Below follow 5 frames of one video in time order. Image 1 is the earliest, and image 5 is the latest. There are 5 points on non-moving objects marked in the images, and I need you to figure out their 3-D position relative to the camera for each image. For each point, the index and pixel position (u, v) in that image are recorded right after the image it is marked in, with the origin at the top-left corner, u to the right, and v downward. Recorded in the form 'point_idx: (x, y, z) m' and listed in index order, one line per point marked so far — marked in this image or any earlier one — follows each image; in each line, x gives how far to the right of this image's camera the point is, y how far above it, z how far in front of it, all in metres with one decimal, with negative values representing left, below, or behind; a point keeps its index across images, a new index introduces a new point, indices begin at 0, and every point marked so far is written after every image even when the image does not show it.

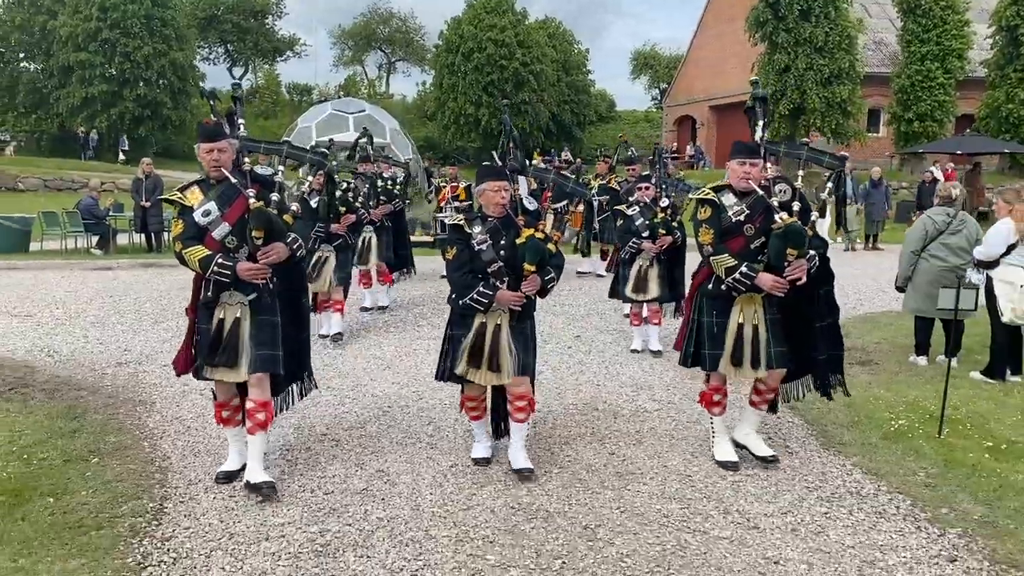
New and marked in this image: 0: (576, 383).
0: (+0.4, -0.6, +5.9) m
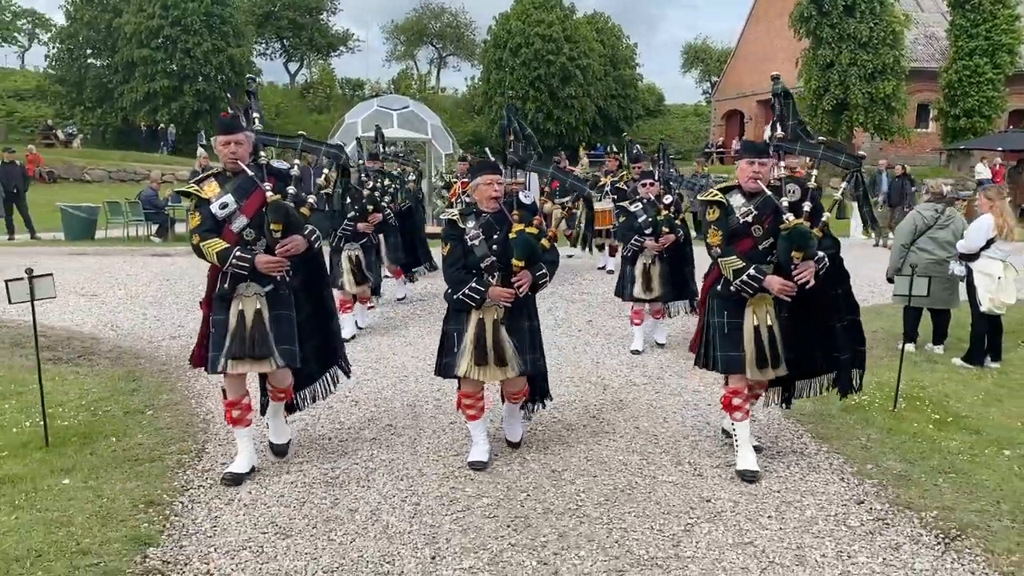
0: (+0.5, -0.5, +6.5) m
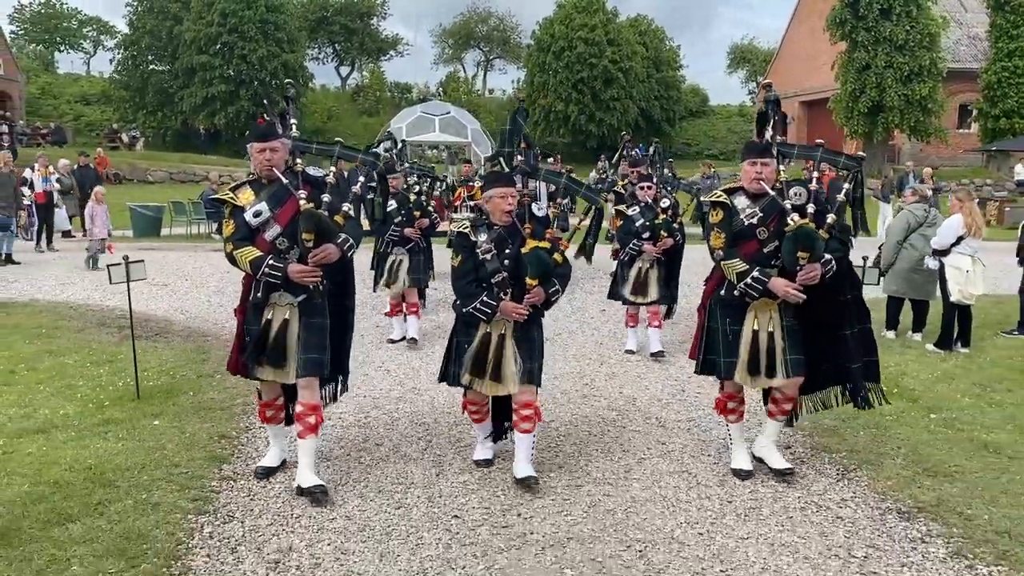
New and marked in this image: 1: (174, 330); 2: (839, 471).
0: (+0.6, -0.5, +7.5) m
1: (-3.0, -0.4, +7.9) m
2: (+1.5, -0.9, +4.1) m
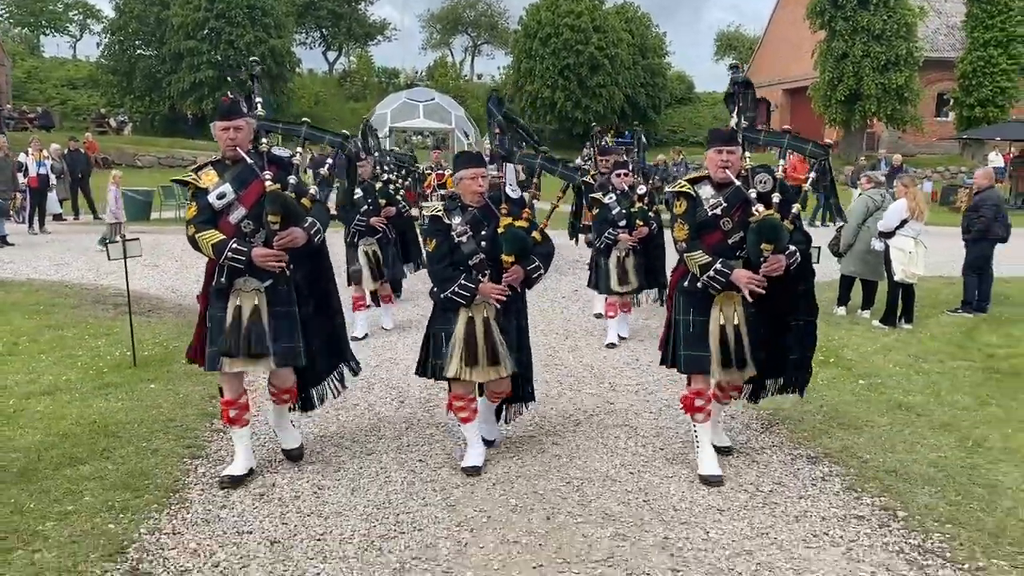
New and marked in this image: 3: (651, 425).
0: (+0.4, -0.3, +7.9) m
1: (-3.3, -0.2, +8.3) m
2: (+1.3, -0.7, +4.7) m
3: (+0.7, -0.7, +4.6) m
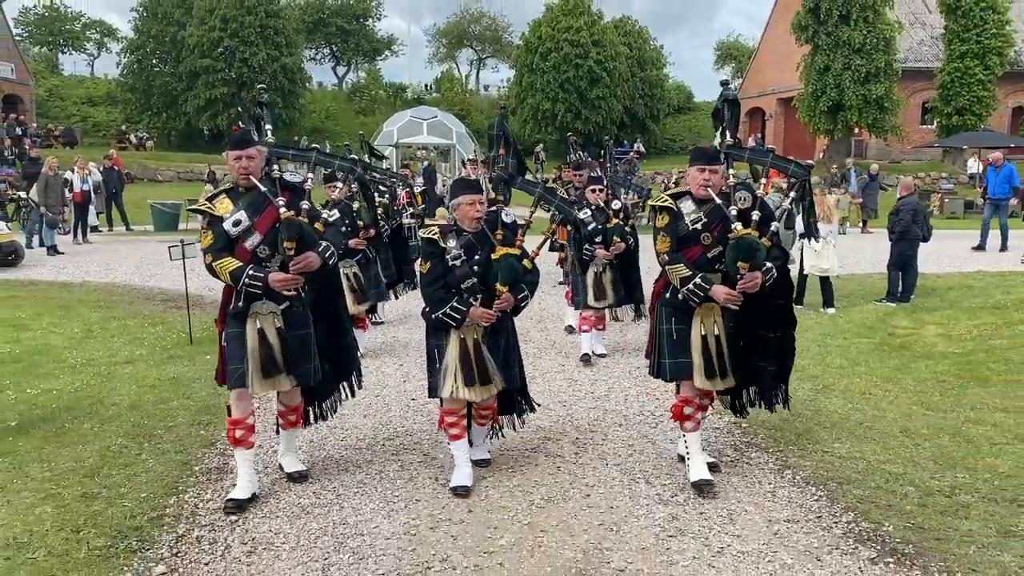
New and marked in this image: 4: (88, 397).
0: (+0.2, -0.2, +9.5) m
1: (-3.4, -0.2, +9.9) m
2: (+1.1, -0.6, +6.2) m
3: (+0.5, -0.6, +6.2) m
4: (-2.7, -0.7, +5.5) m
